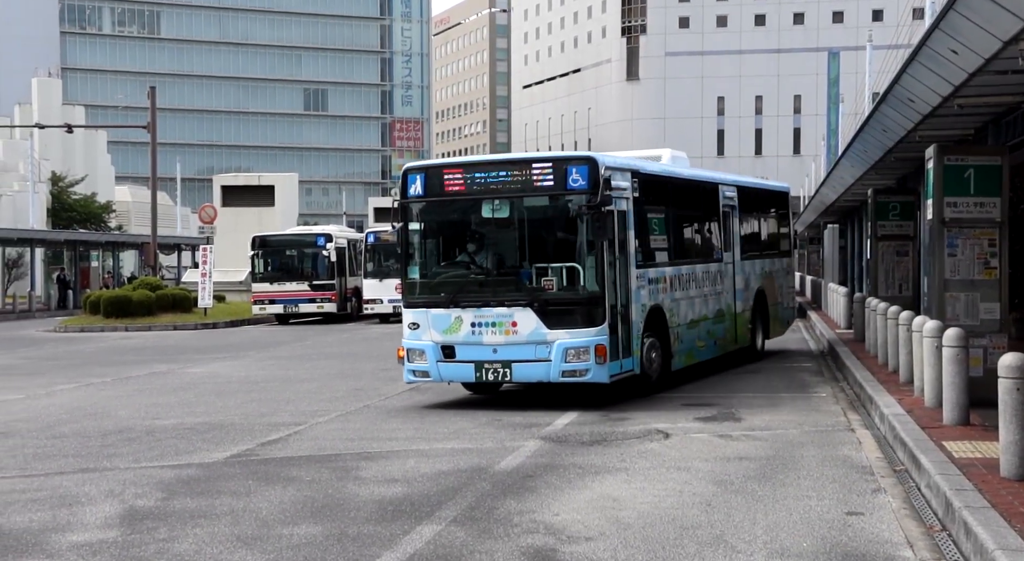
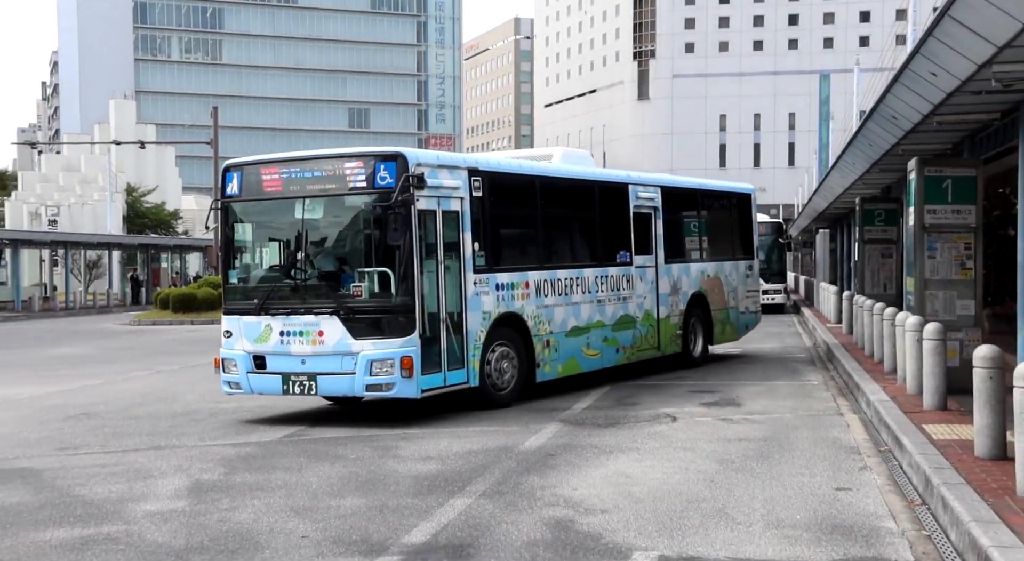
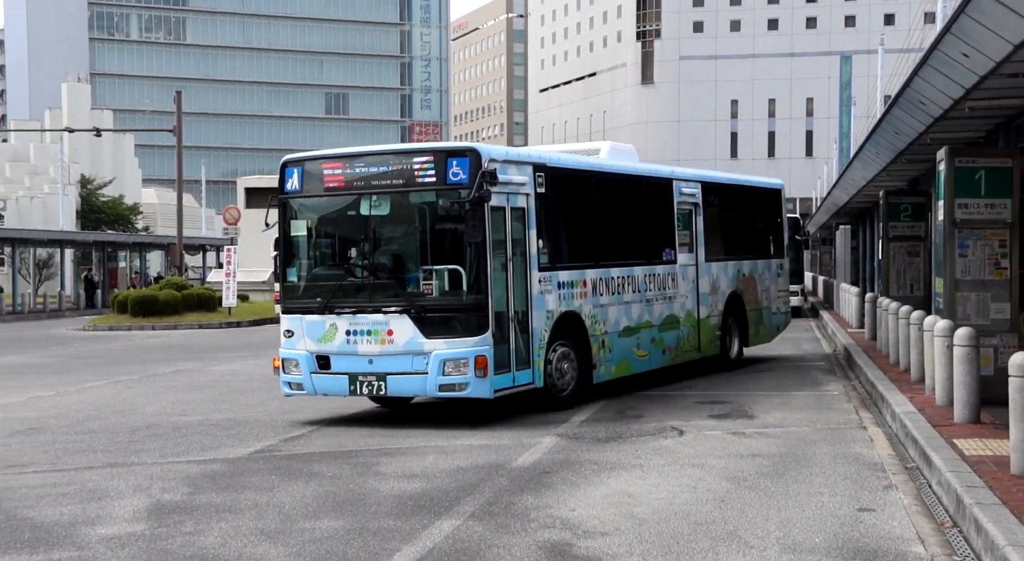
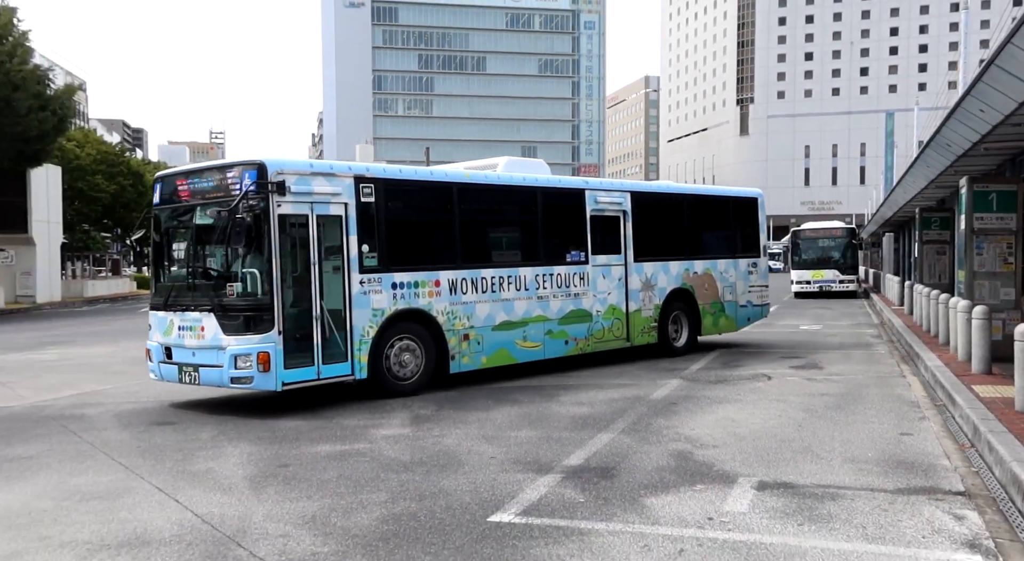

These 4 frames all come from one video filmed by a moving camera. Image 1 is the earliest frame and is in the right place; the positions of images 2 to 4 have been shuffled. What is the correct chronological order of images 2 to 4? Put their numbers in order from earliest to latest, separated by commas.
3, 2, 4
